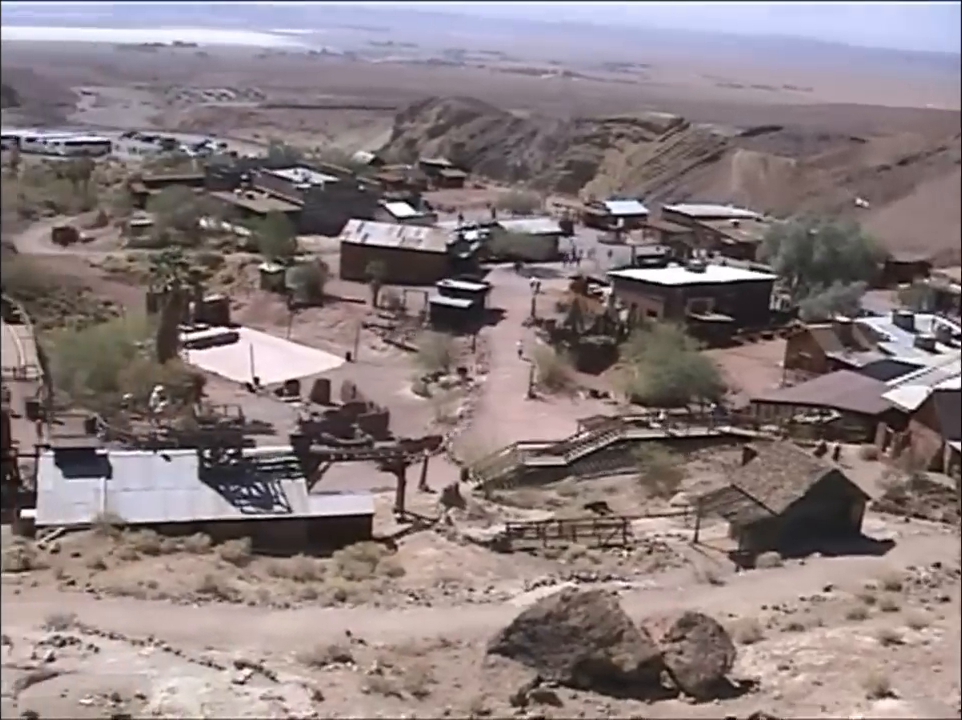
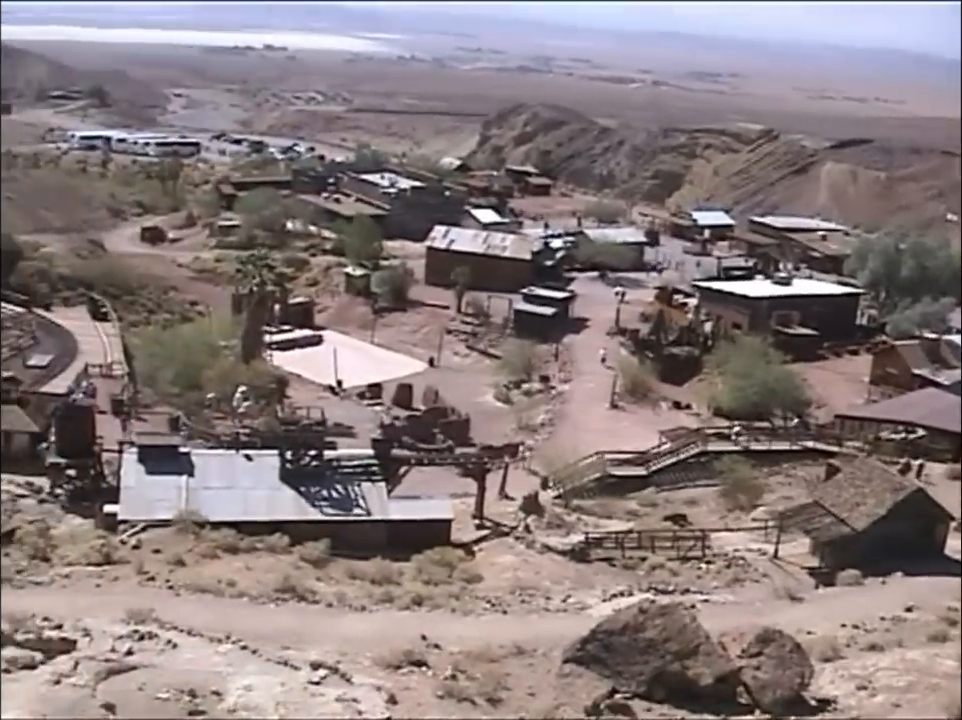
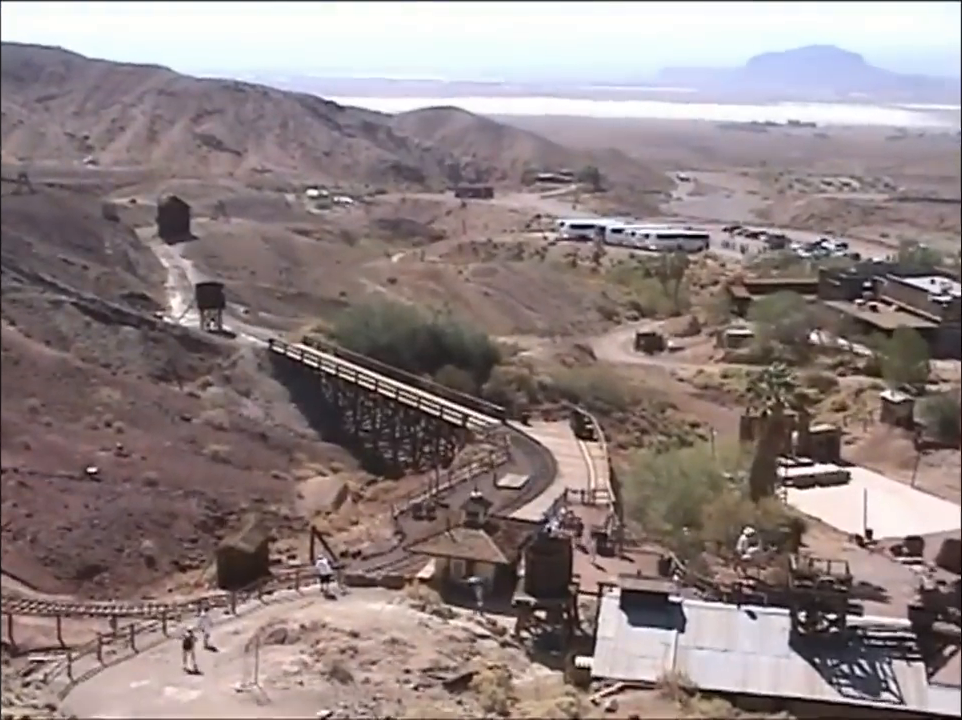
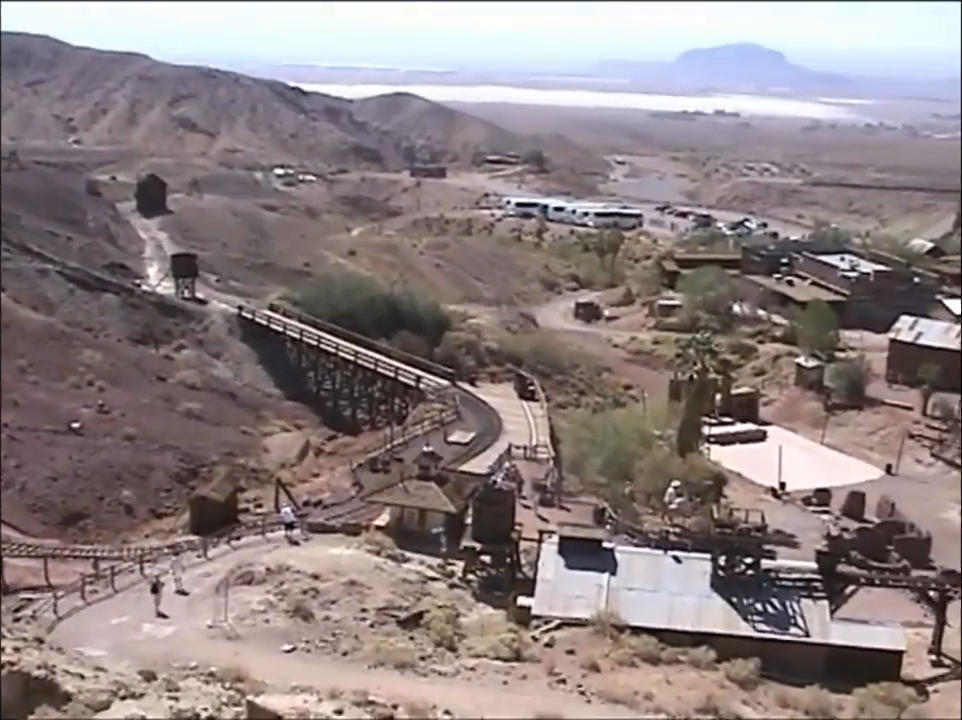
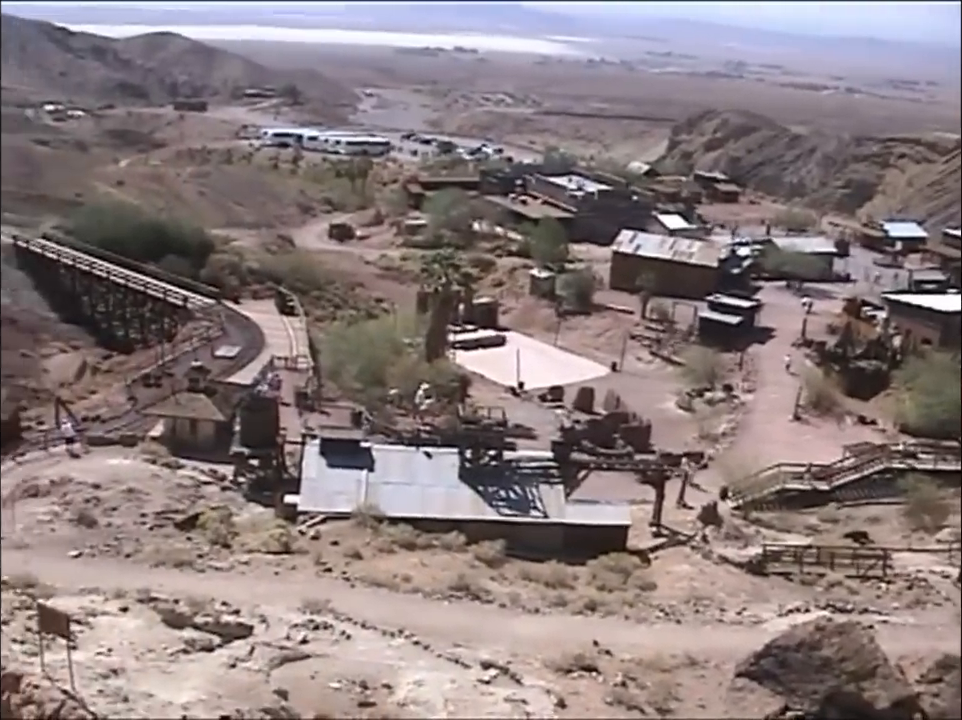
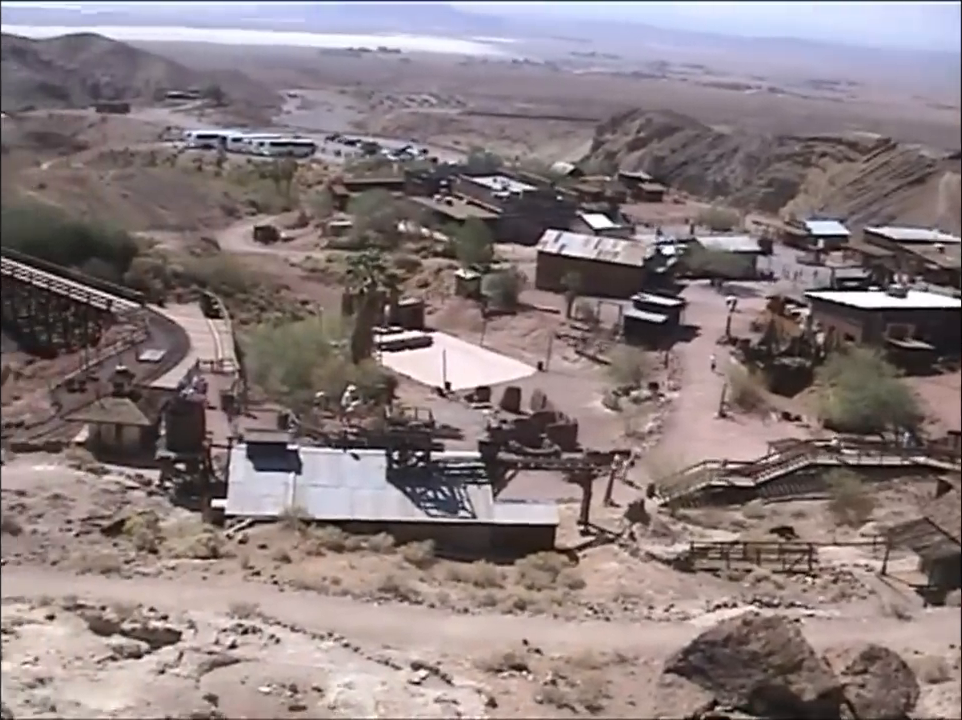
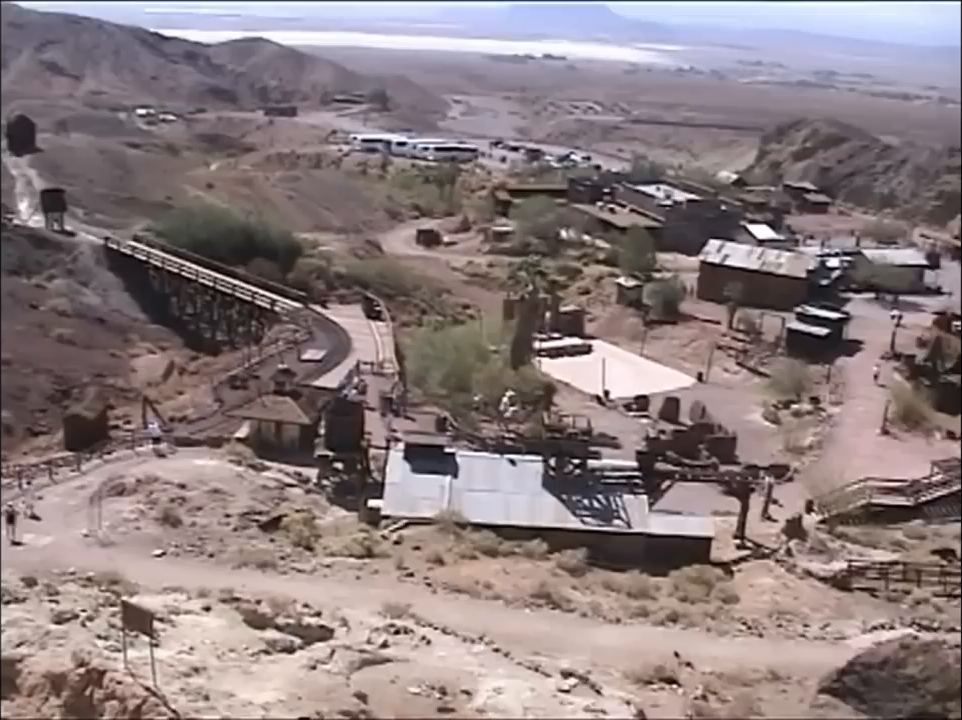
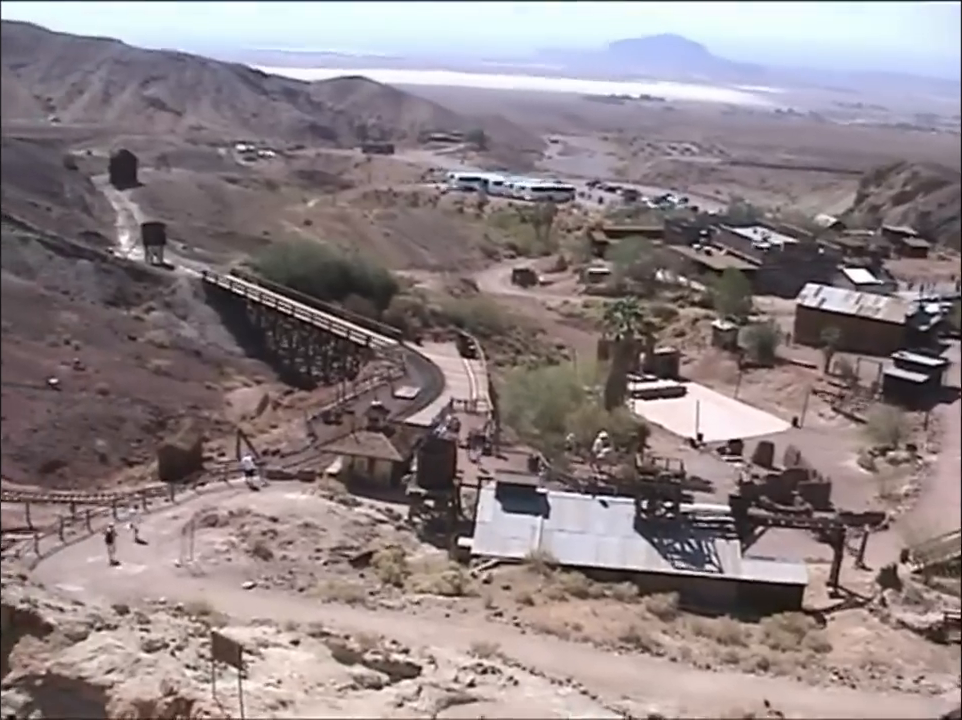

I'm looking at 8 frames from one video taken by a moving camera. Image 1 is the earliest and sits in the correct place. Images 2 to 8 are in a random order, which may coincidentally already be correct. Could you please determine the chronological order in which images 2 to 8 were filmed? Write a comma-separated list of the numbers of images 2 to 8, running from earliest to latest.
2, 6, 5, 7, 8, 4, 3
